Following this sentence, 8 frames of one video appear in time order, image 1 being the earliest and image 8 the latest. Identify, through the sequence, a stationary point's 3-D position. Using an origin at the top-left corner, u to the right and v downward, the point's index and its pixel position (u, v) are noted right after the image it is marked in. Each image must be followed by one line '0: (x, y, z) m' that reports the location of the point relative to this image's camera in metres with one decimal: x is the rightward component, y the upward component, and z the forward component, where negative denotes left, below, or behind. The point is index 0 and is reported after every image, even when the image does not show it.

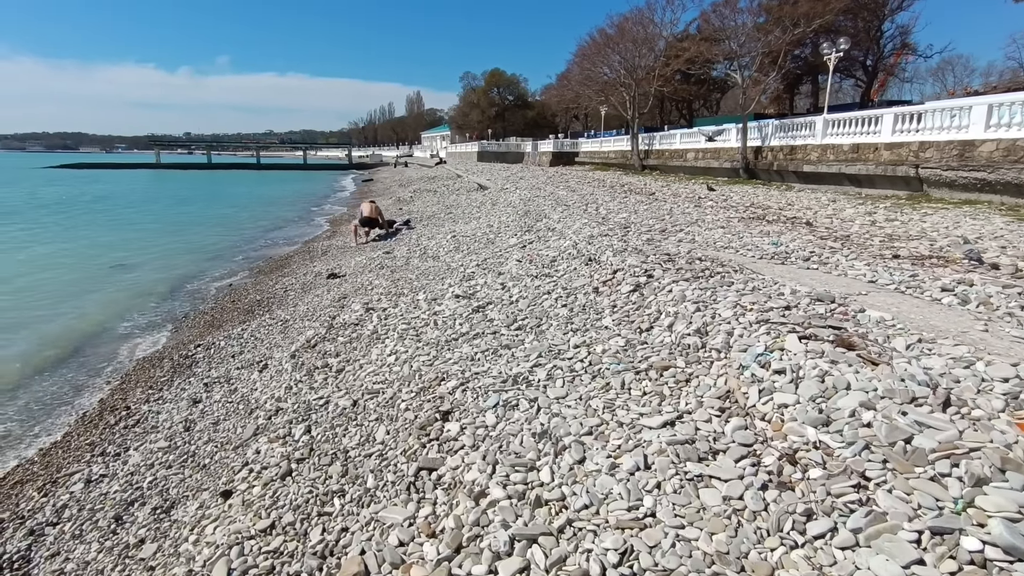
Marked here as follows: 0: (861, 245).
0: (+3.5, +0.4, +5.8) m
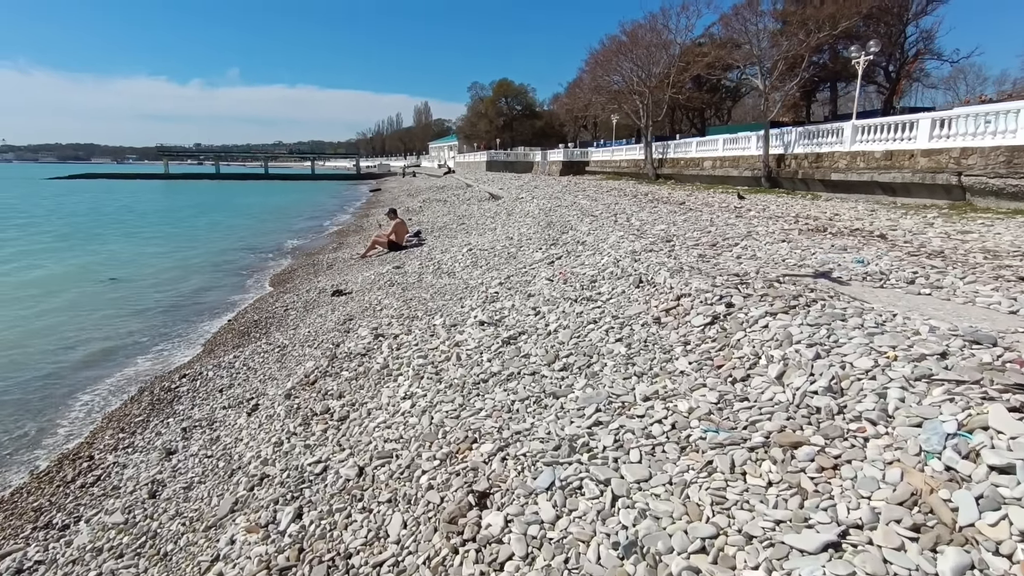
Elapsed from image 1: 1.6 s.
0: (+3.8, +0.2, +4.8) m
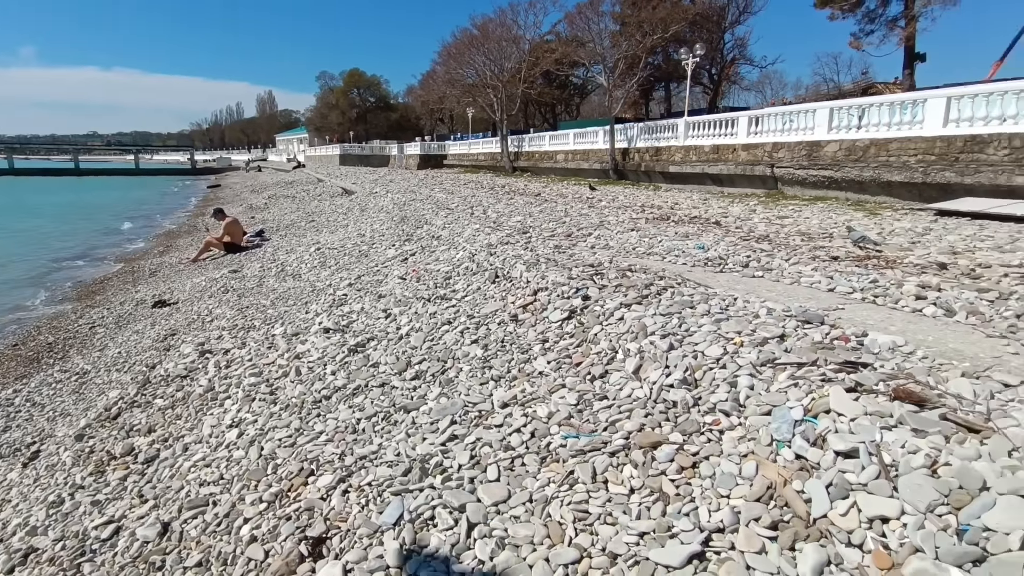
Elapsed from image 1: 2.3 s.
0: (+2.5, +0.4, +5.3) m
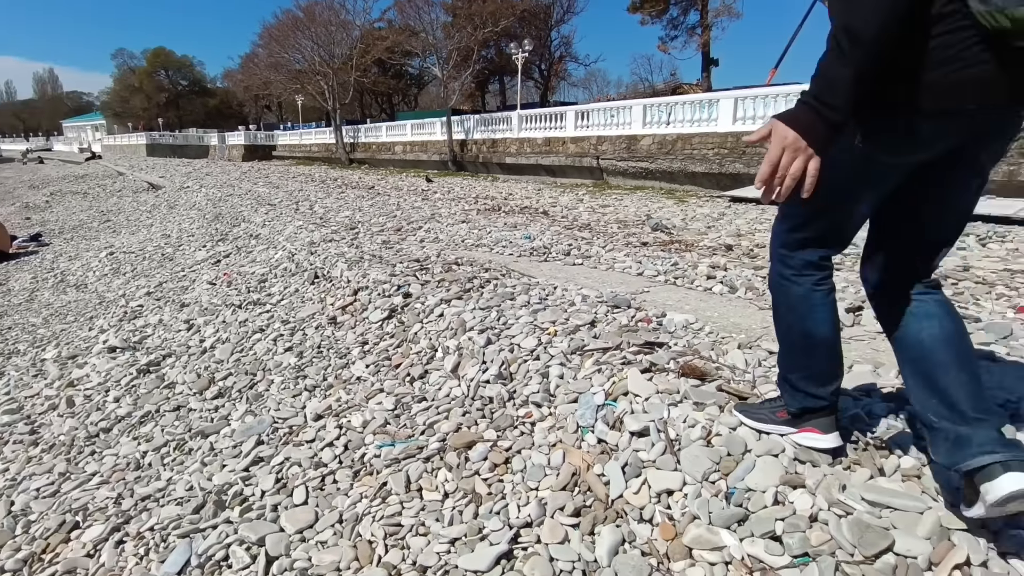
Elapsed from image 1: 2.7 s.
0: (+0.9, +0.5, +5.6) m
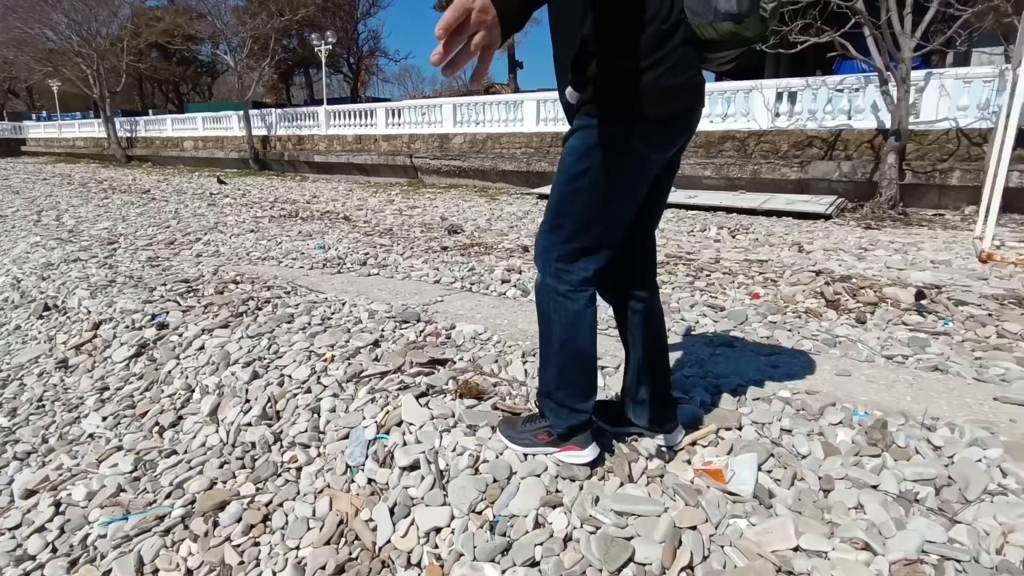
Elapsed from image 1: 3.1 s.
0: (-1.0, +0.5, +5.5) m
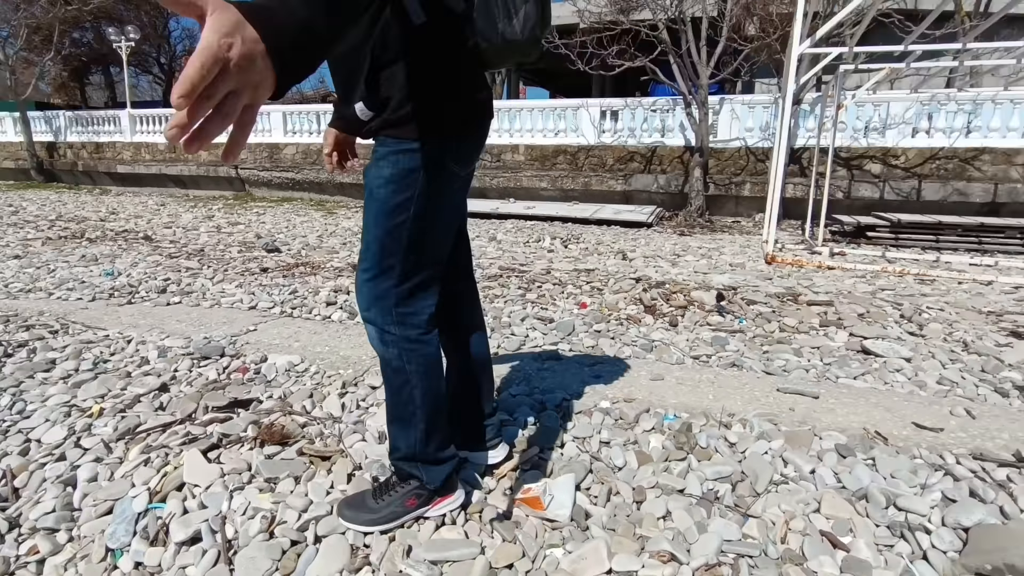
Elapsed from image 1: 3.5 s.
0: (-2.5, +0.2, +4.9) m
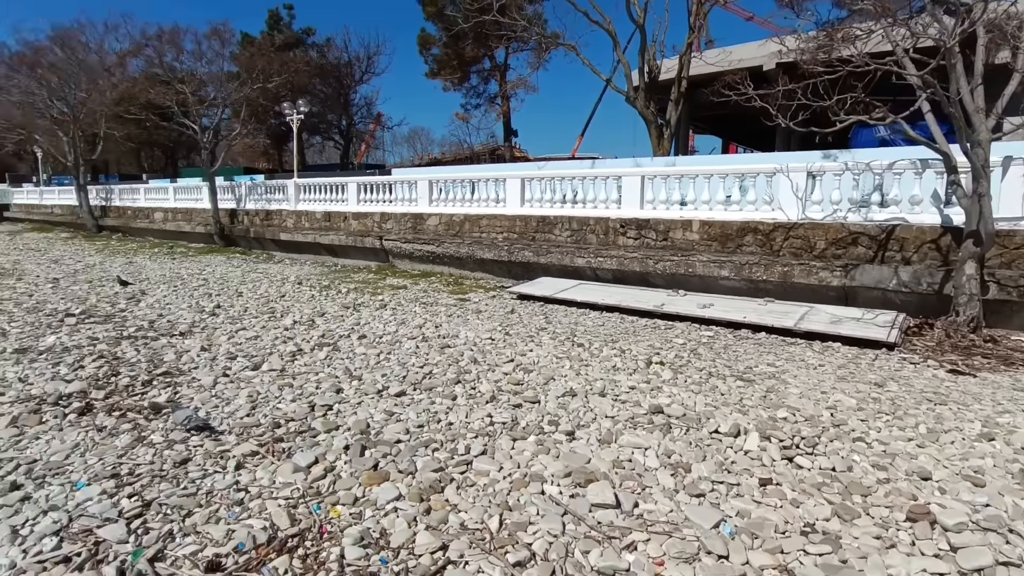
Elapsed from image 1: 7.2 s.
0: (-1.7, -1.1, +2.8) m
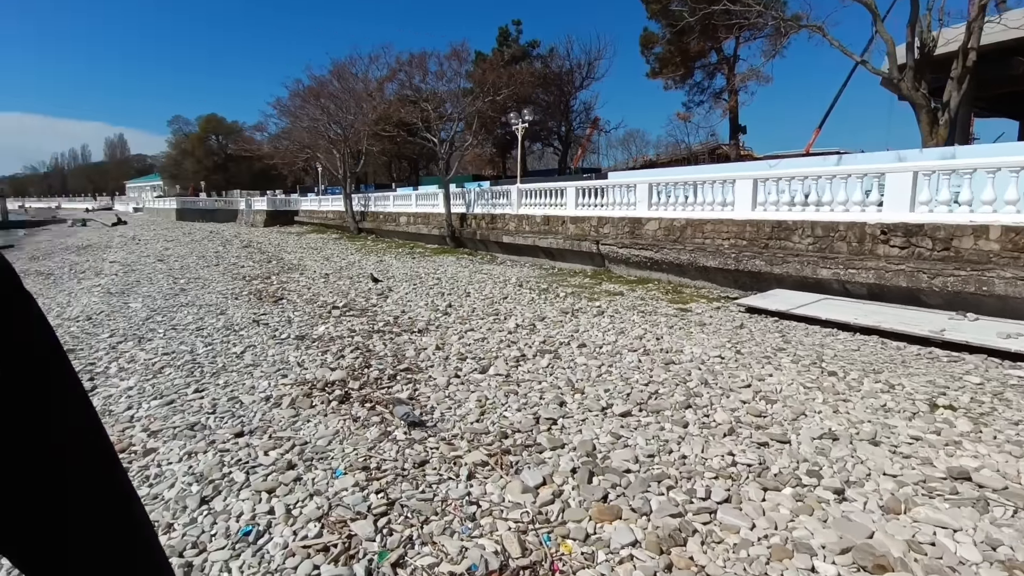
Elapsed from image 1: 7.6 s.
0: (-0.5, -1.2, +2.9) m
